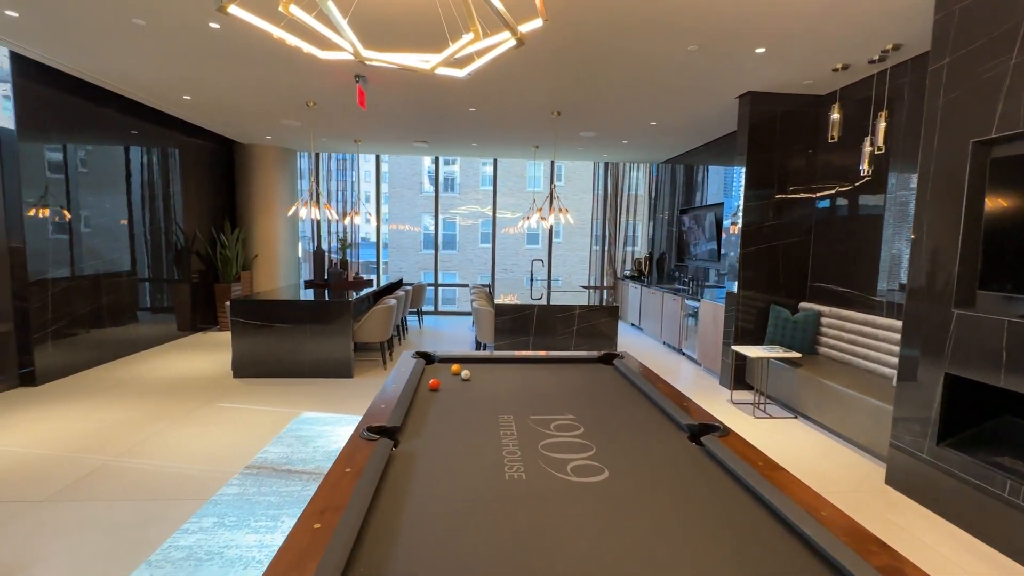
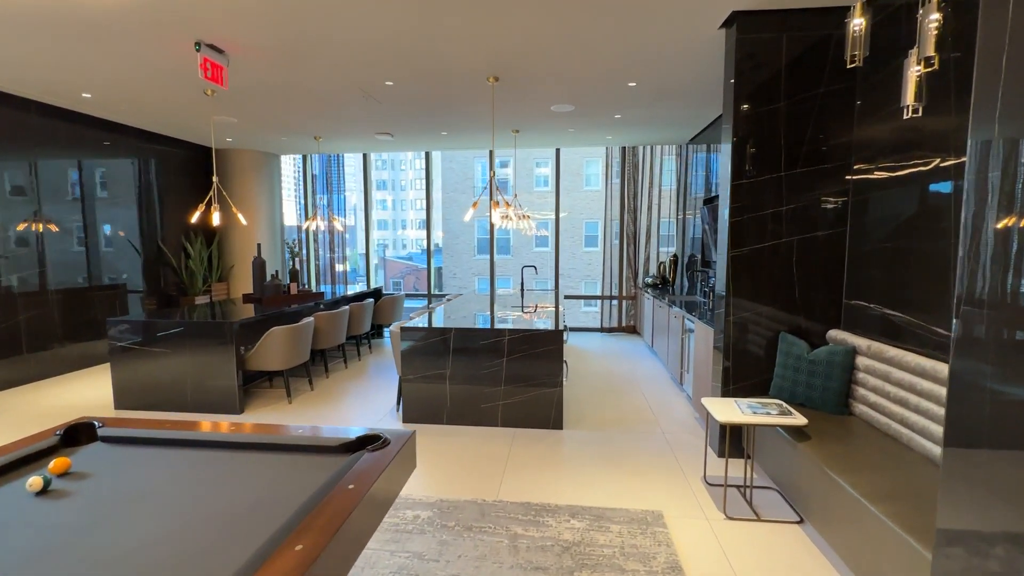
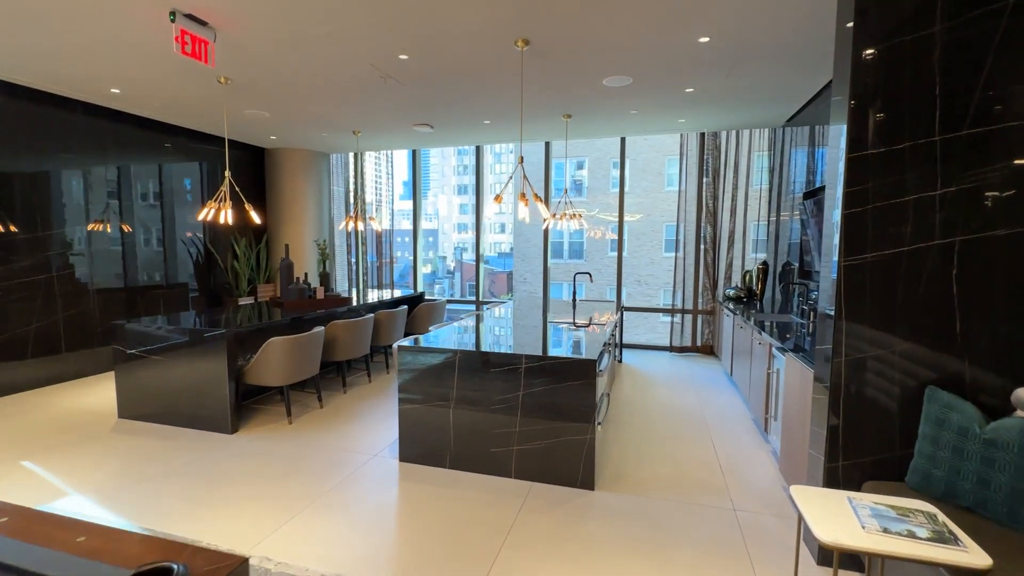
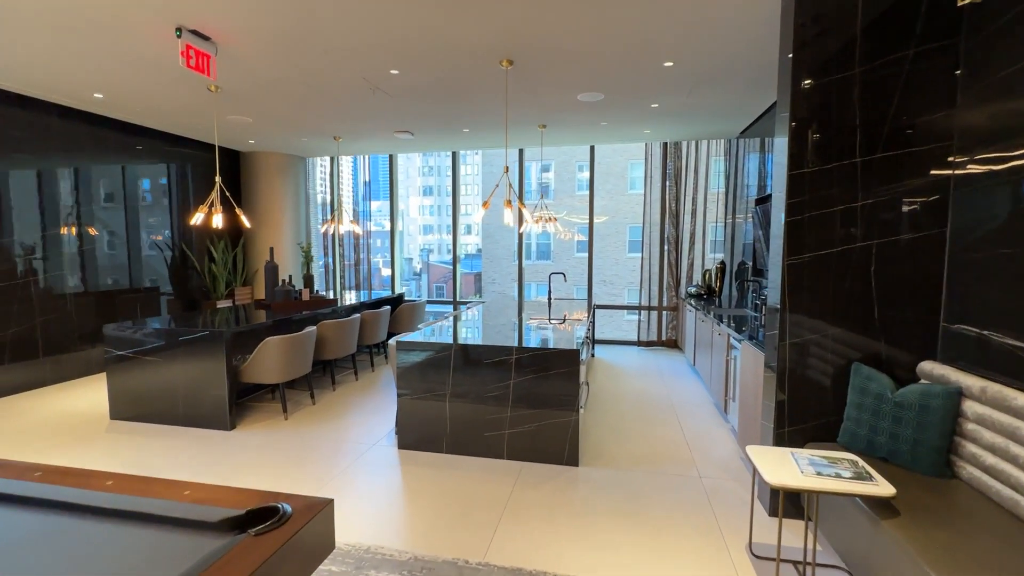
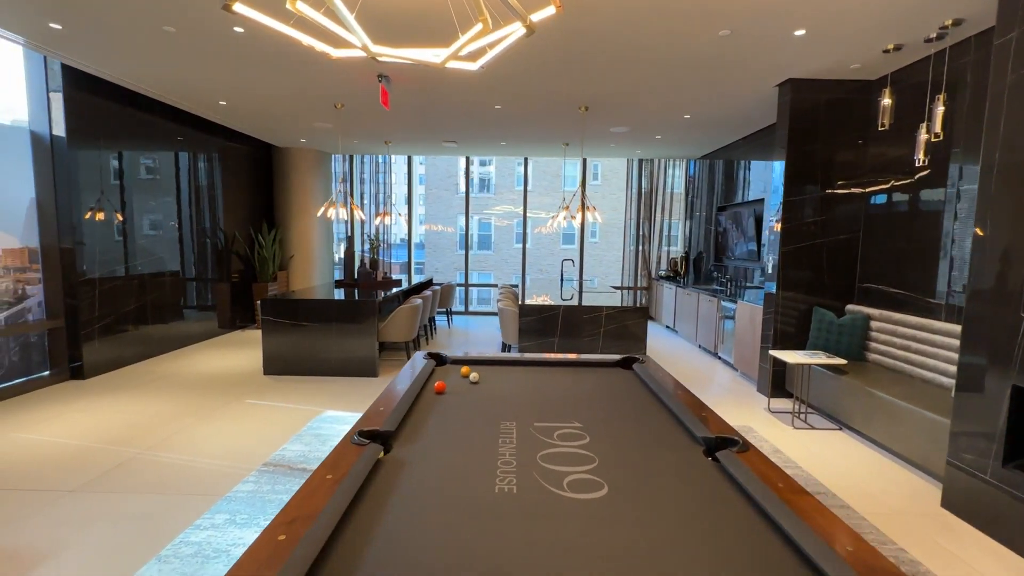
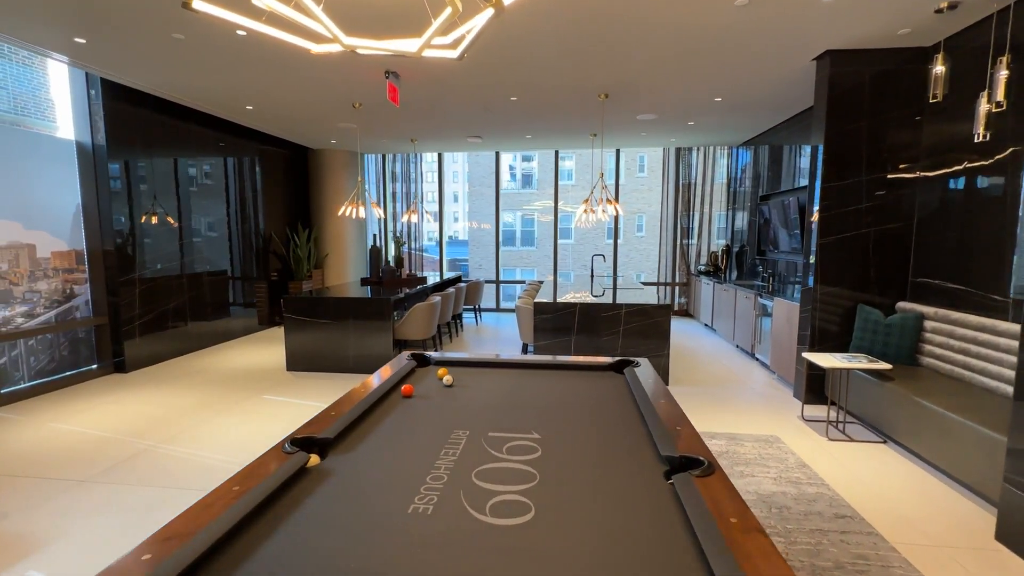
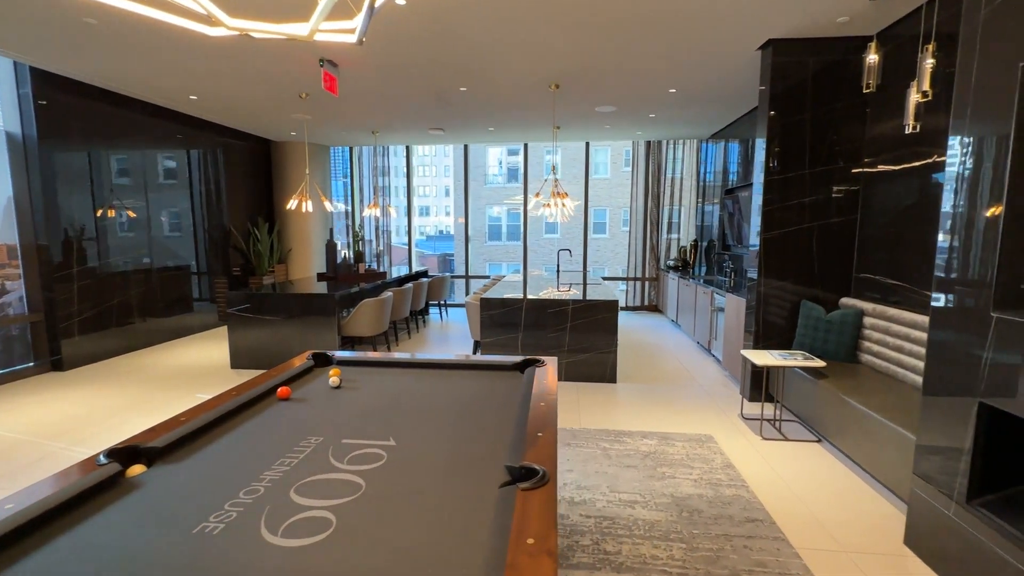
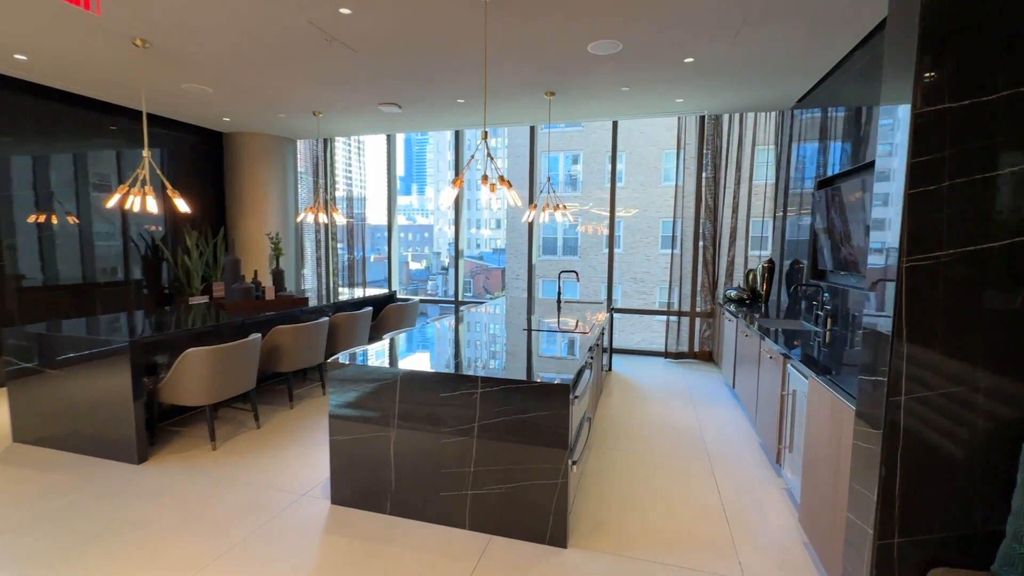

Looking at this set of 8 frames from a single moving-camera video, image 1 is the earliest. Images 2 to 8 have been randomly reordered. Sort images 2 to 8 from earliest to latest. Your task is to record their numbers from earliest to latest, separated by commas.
5, 6, 7, 2, 4, 3, 8
